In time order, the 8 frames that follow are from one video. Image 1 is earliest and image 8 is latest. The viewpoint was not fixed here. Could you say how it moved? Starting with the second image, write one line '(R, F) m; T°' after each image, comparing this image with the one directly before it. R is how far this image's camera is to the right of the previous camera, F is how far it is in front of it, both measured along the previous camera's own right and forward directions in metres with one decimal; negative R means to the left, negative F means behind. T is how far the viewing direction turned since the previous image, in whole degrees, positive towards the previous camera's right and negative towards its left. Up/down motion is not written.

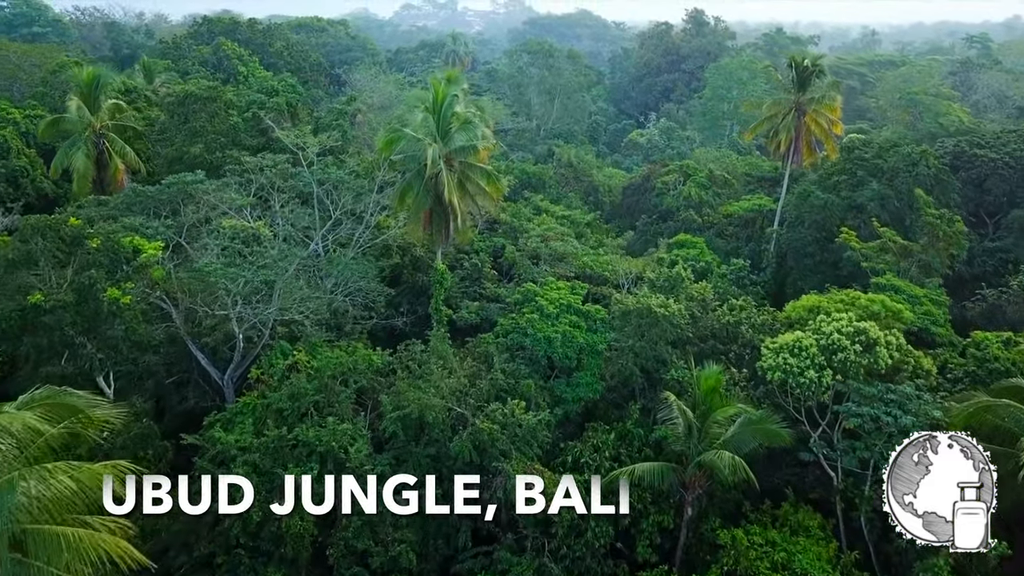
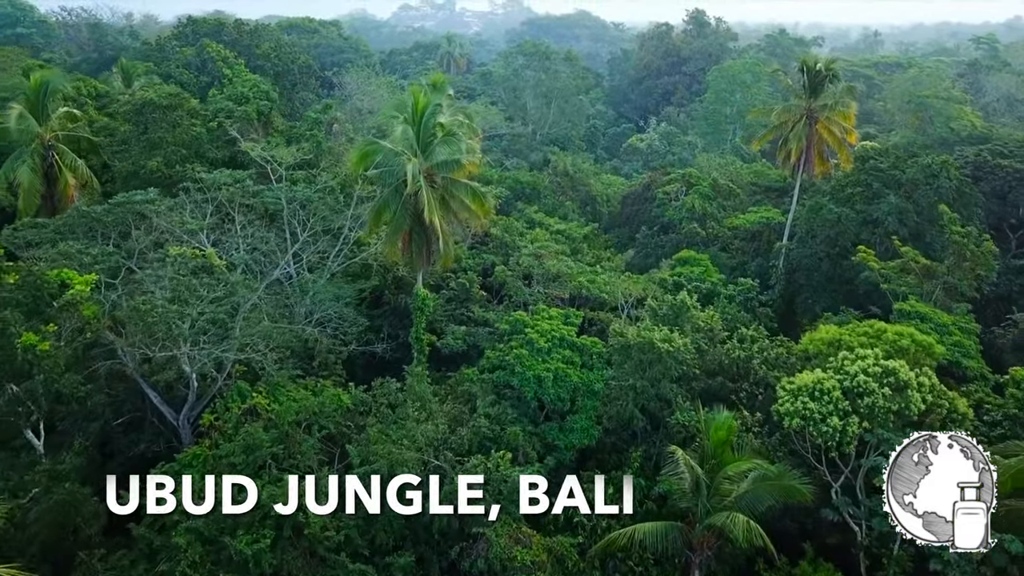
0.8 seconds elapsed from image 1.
(+0.3, +1.6) m; 0°
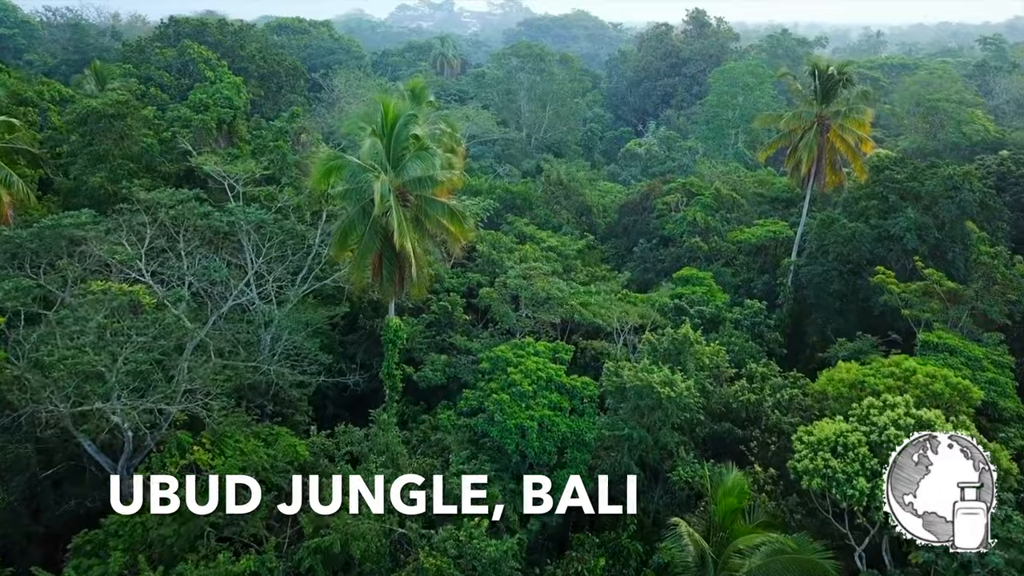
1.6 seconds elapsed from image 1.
(+0.4, +1.7) m; 0°
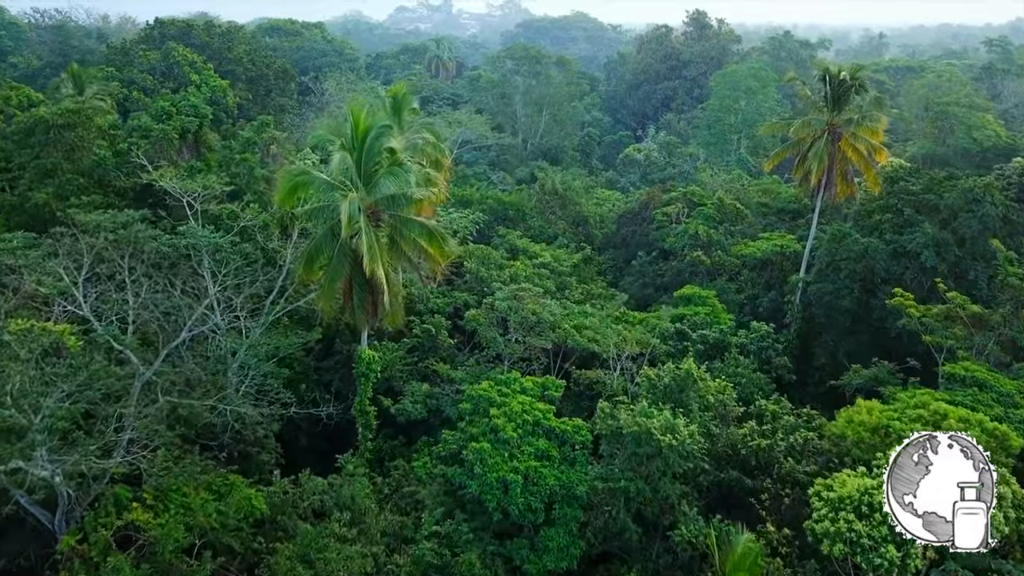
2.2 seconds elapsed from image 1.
(+0.3, +1.4) m; 0°
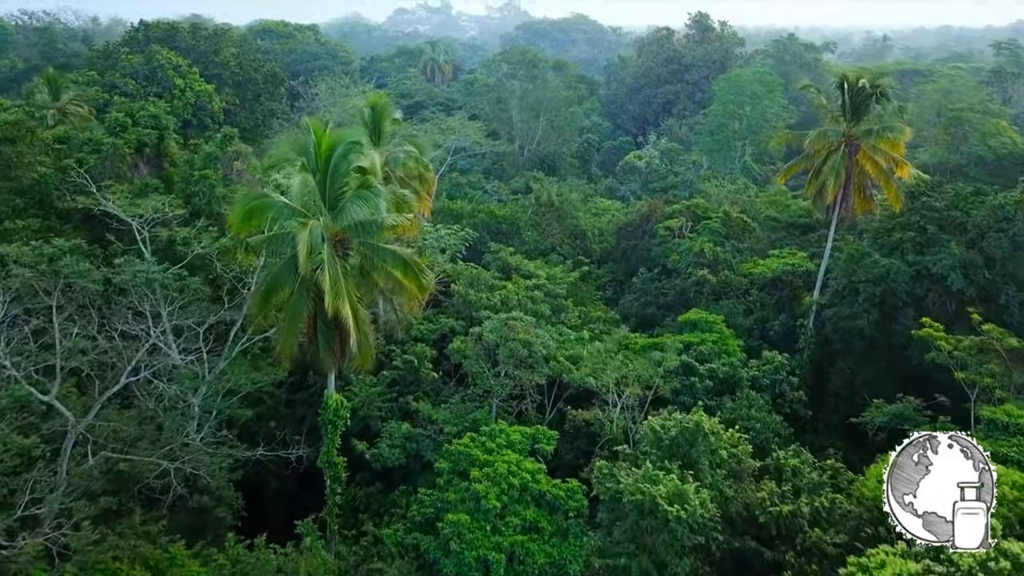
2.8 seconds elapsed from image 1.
(+0.3, +1.5) m; 0°
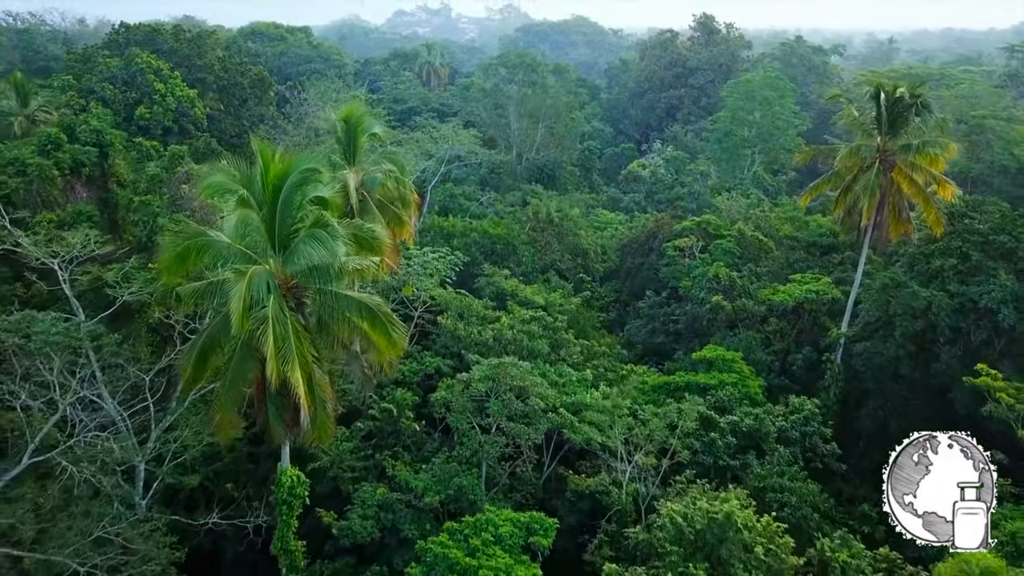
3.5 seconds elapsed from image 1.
(+0.2, +2.0) m; 0°
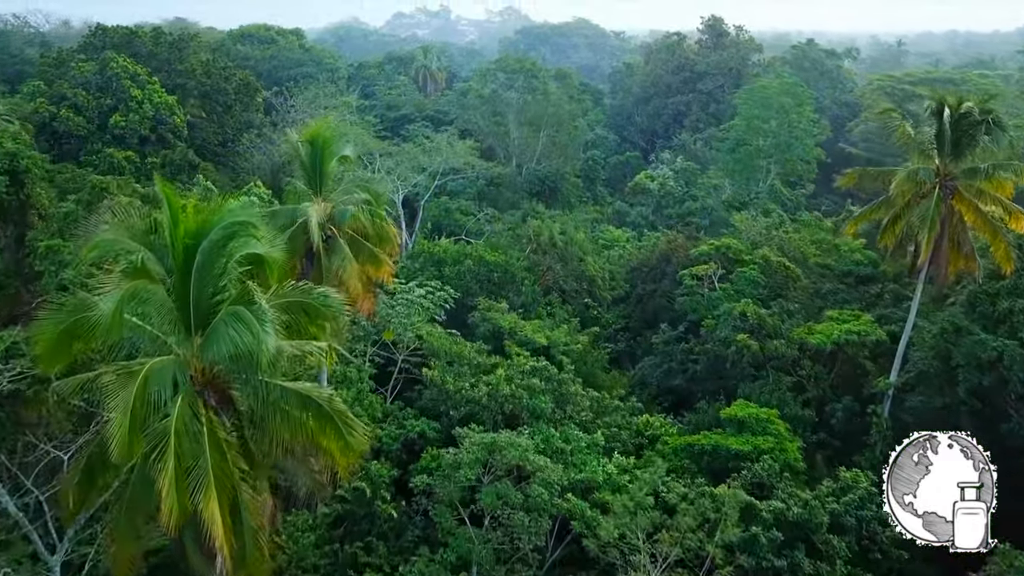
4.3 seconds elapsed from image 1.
(+0.1, +2.4) m; 0°
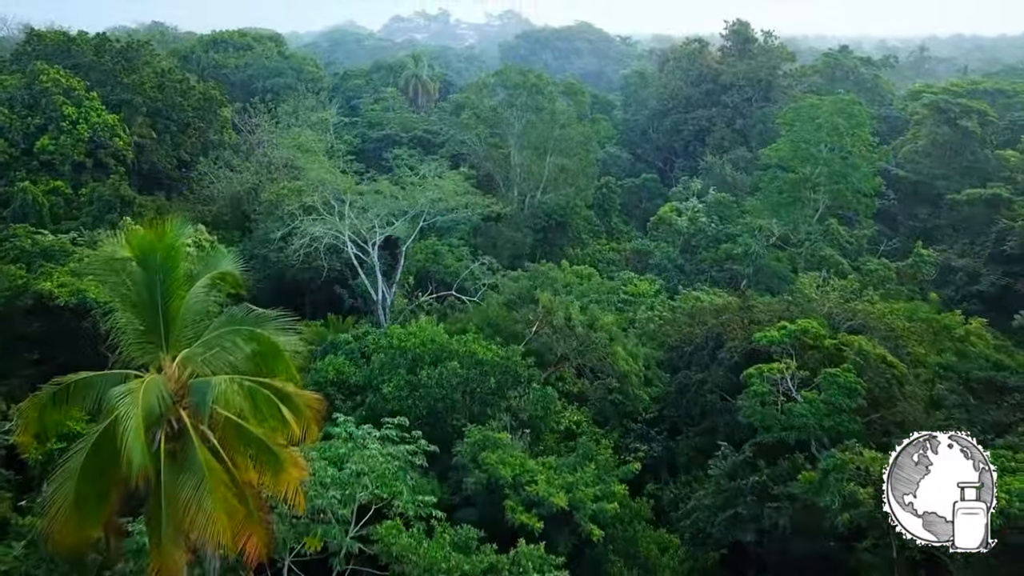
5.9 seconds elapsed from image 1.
(-0.1, +5.6) m; 0°
